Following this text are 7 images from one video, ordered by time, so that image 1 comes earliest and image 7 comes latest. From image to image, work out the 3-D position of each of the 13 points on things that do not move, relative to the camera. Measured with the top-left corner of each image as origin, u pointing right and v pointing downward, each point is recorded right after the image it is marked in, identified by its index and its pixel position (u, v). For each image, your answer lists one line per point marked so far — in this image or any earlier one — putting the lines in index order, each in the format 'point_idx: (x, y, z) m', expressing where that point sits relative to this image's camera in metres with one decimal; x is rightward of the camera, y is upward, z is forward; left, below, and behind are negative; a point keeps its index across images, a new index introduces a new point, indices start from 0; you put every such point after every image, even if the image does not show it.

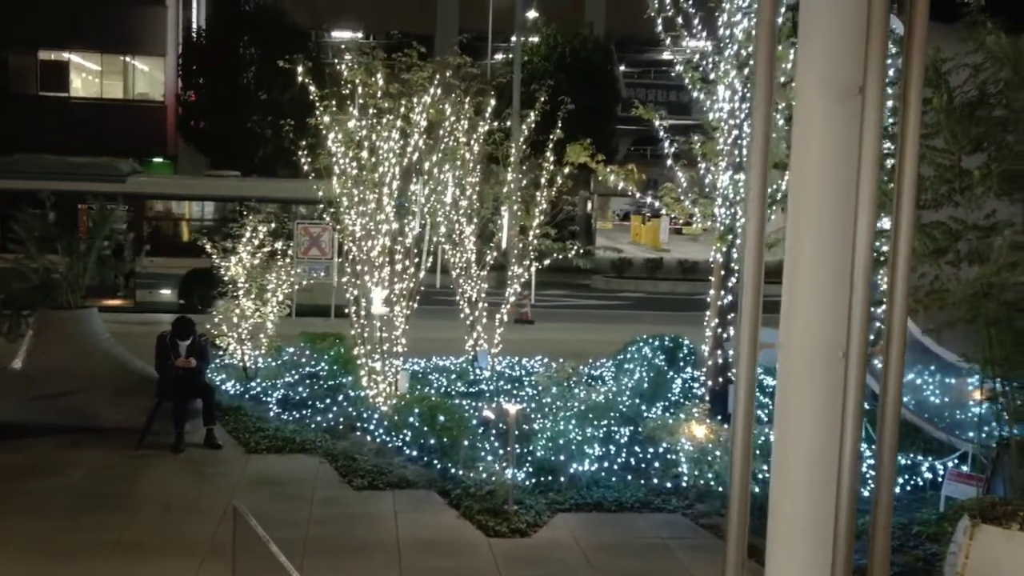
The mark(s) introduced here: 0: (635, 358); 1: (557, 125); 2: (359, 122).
0: (+1.7, -1.0, +14.8) m
1: (+0.6, +2.4, +15.4) m
2: (-1.7, +1.8, +11.9) m
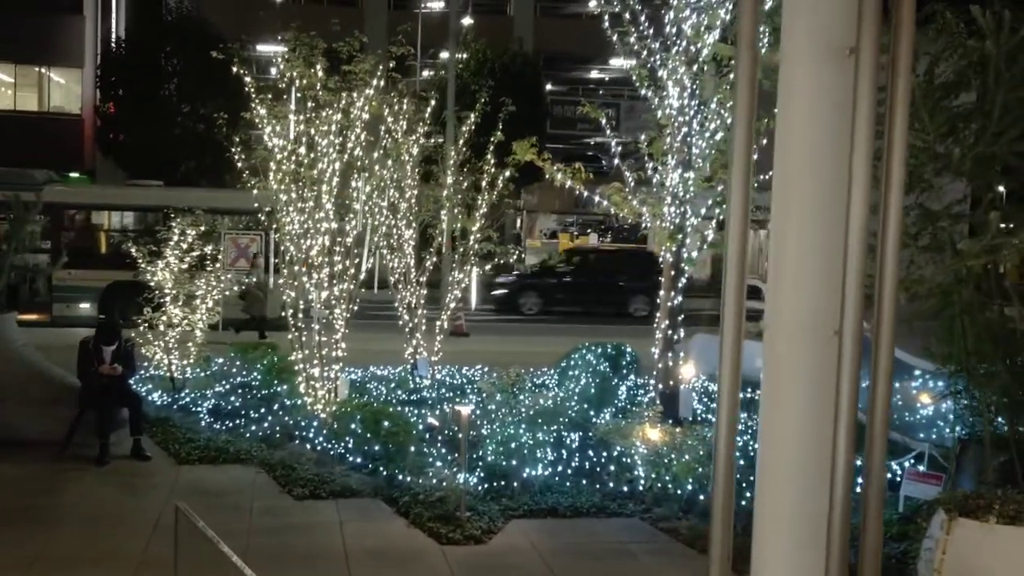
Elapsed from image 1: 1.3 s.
0: (+0.9, -1.0, +14.5) m
1: (-0.2, +2.3, +15.1) m
2: (-2.3, +1.8, +11.4) m
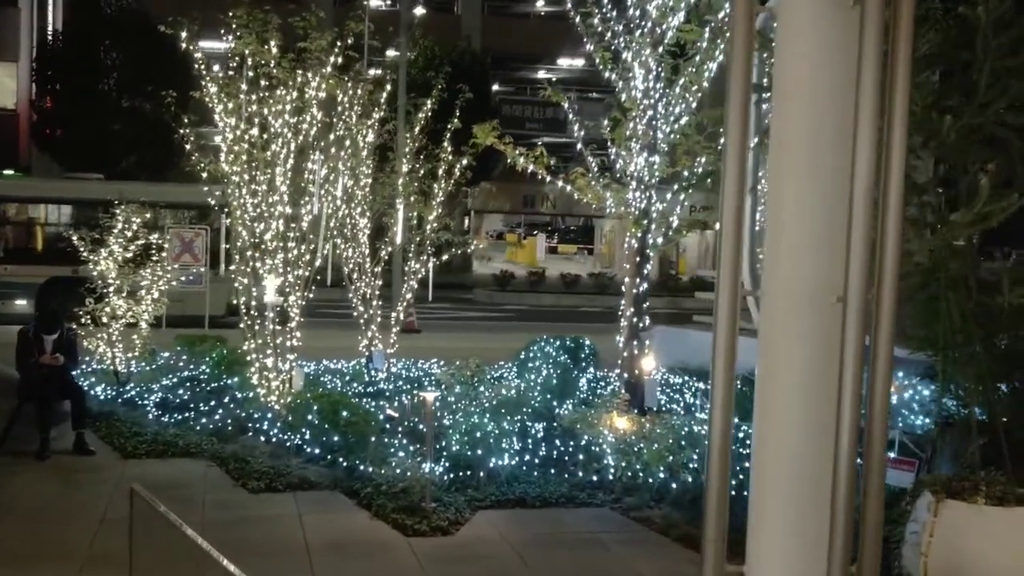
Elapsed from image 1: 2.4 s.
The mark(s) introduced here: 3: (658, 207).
0: (+0.3, -0.9, +14.2) m
1: (-0.8, +2.4, +14.7) m
2: (-2.7, +2.0, +10.9) m
3: (+1.6, +0.9, +11.5) m
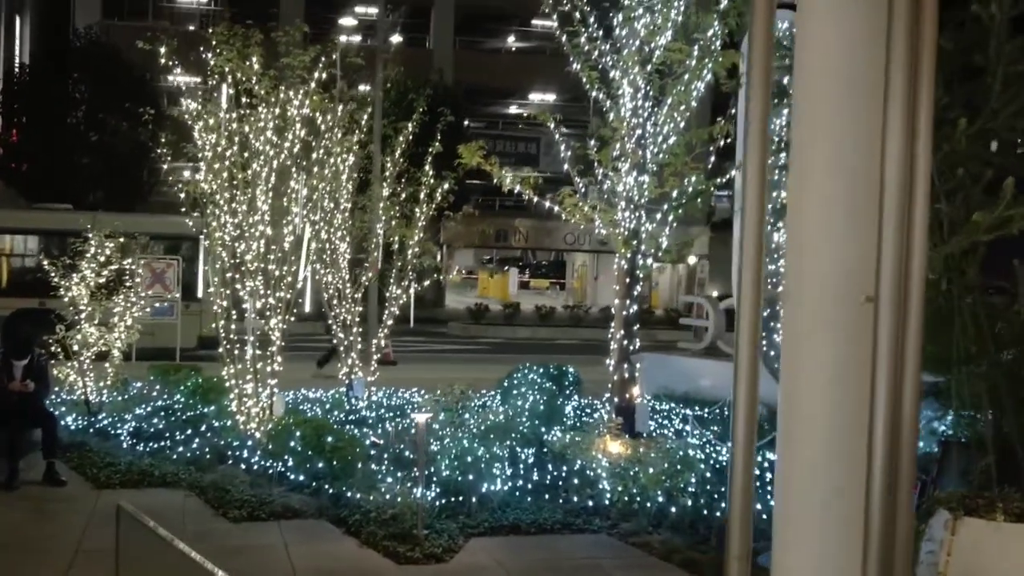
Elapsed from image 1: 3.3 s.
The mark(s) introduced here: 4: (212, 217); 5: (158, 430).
0: (+0.1, -1.2, +13.9) m
1: (-1.0, +2.0, +14.5) m
2: (-2.8, +1.7, +10.7) m
3: (+1.4, +0.6, +11.3) m
4: (-2.9, +0.7, +10.5) m
5: (-3.9, -1.6, +11.8) m
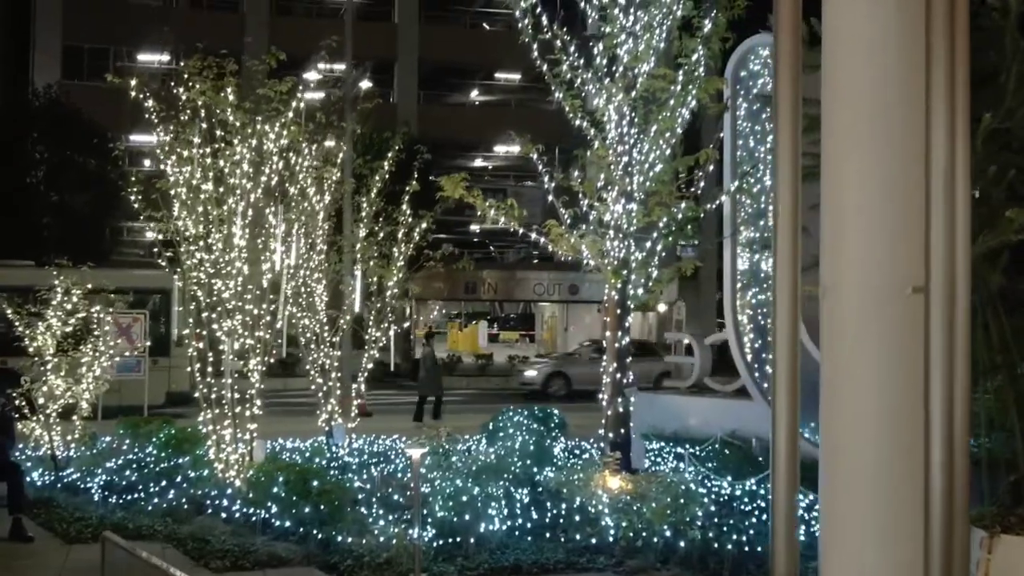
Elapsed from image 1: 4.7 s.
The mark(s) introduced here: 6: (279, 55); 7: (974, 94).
0: (0.0, -1.7, +13.5) m
1: (-1.3, +1.5, +14.2) m
2: (-3.0, +1.3, +10.3) m
3: (+1.3, +0.3, +11.0) m
4: (-3.0, +0.3, +10.1) m
5: (-4.0, -2.0, +11.2) m
6: (-2.2, +2.3, +10.3) m
7: (+2.7, +1.2, +6.4) m
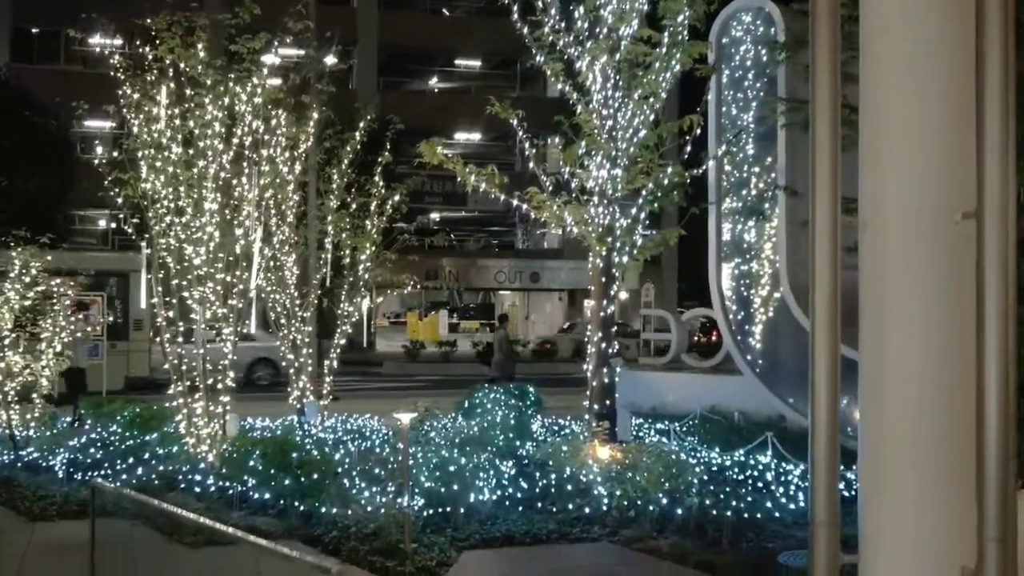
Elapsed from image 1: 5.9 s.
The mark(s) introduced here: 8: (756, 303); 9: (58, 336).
0: (-0.3, -1.4, +13.1) m
1: (-1.6, +1.8, +13.8) m
2: (-3.1, +1.6, +9.8) m
3: (+1.1, +0.6, +10.7) m
4: (-3.2, +0.6, +9.6) m
5: (-4.2, -1.7, +10.7) m
6: (-2.4, +2.6, +9.9) m
7: (+2.7, +1.5, +6.2) m
8: (+2.7, -0.2, +11.8) m
9: (-5.2, -0.6, +12.3) m
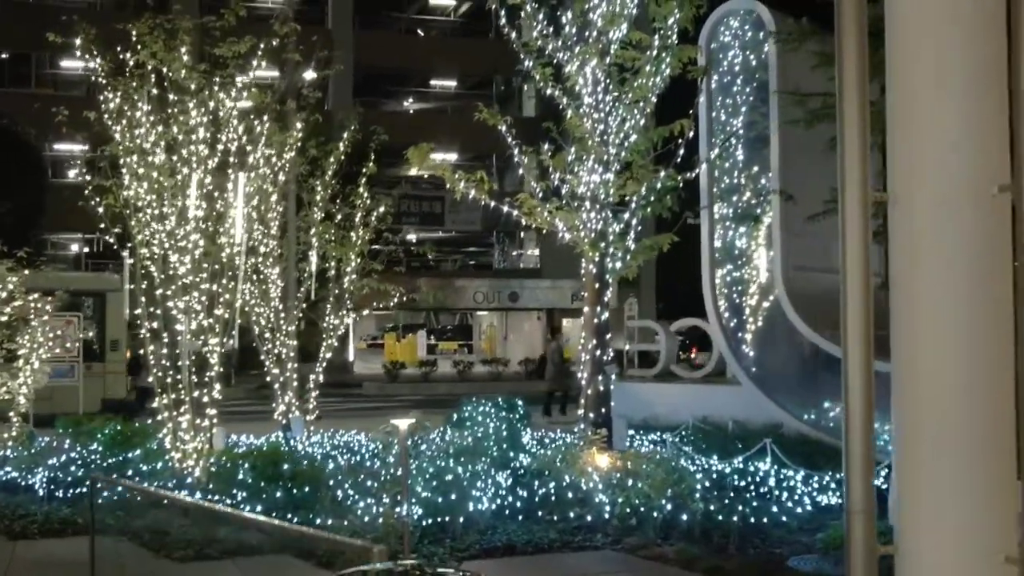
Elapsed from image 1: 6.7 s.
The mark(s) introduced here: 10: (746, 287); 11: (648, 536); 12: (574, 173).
0: (-0.4, -1.5, +12.9) m
1: (-1.8, +1.7, +13.6) m
2: (-3.2, +1.5, +9.6) m
3: (+1.0, +0.6, +10.6) m
4: (-3.3, +0.5, +9.3) m
5: (-4.2, -1.8, +10.4) m
6: (-2.5, +2.5, +9.7) m
7: (+2.8, +1.5, +6.1) m
8: (+2.6, -0.2, +11.6) m
9: (-5.3, -0.7, +12.0) m
10: (+2.5, 0.0, +11.7) m
11: (+1.0, -1.8, +7.9) m
12: (+0.6, +1.2, +10.9) m
